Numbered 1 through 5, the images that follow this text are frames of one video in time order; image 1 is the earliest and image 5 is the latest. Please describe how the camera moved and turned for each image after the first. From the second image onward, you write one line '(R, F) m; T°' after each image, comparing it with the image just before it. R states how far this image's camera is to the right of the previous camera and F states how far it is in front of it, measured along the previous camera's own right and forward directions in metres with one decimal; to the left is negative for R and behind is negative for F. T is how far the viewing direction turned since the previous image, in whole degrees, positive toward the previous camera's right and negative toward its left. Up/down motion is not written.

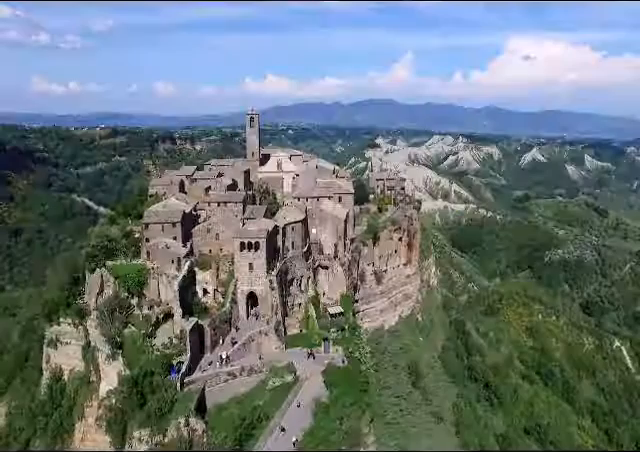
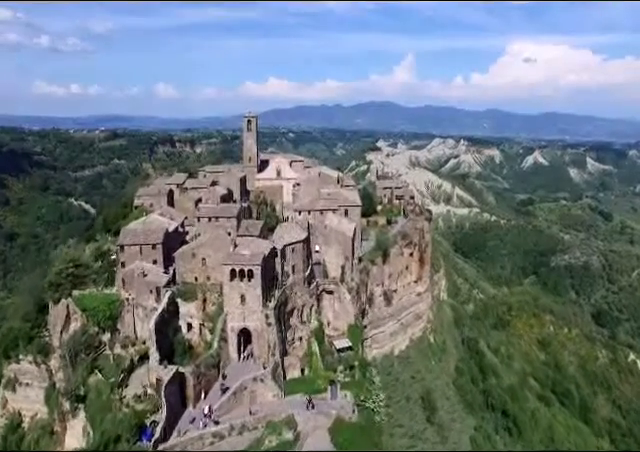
(-0.2, +4.8) m; 0°
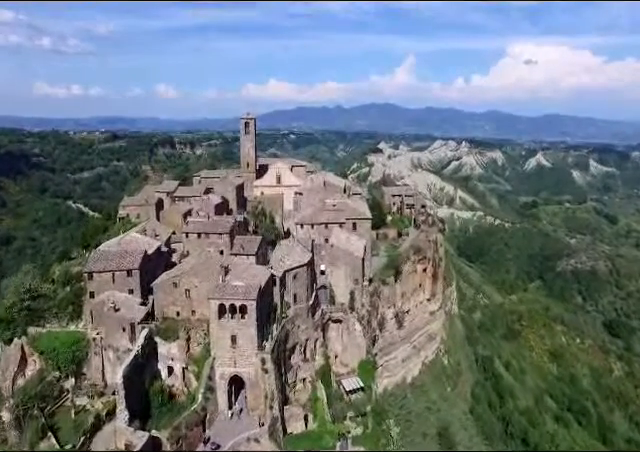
(-0.2, +4.5) m; 0°
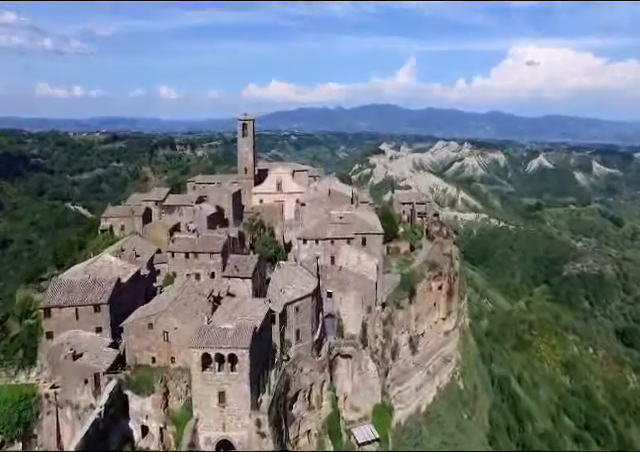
(-0.2, +4.1) m; 0°
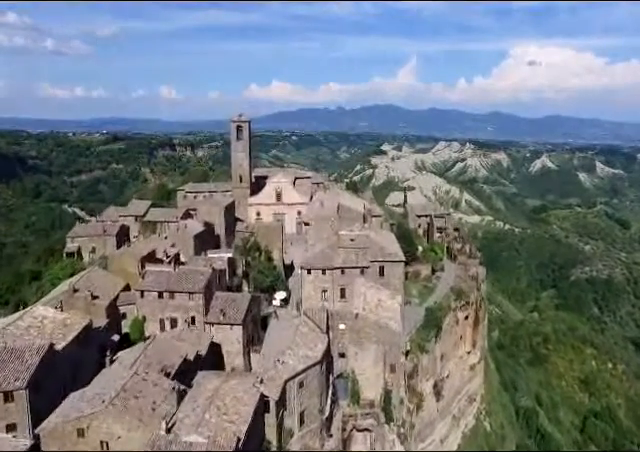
(-0.3, +5.8) m; 0°
